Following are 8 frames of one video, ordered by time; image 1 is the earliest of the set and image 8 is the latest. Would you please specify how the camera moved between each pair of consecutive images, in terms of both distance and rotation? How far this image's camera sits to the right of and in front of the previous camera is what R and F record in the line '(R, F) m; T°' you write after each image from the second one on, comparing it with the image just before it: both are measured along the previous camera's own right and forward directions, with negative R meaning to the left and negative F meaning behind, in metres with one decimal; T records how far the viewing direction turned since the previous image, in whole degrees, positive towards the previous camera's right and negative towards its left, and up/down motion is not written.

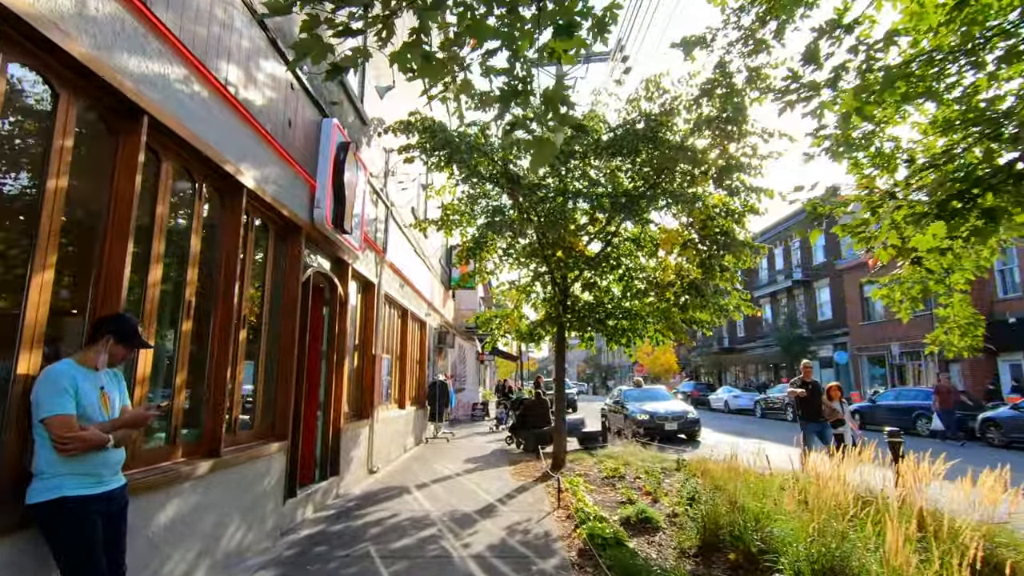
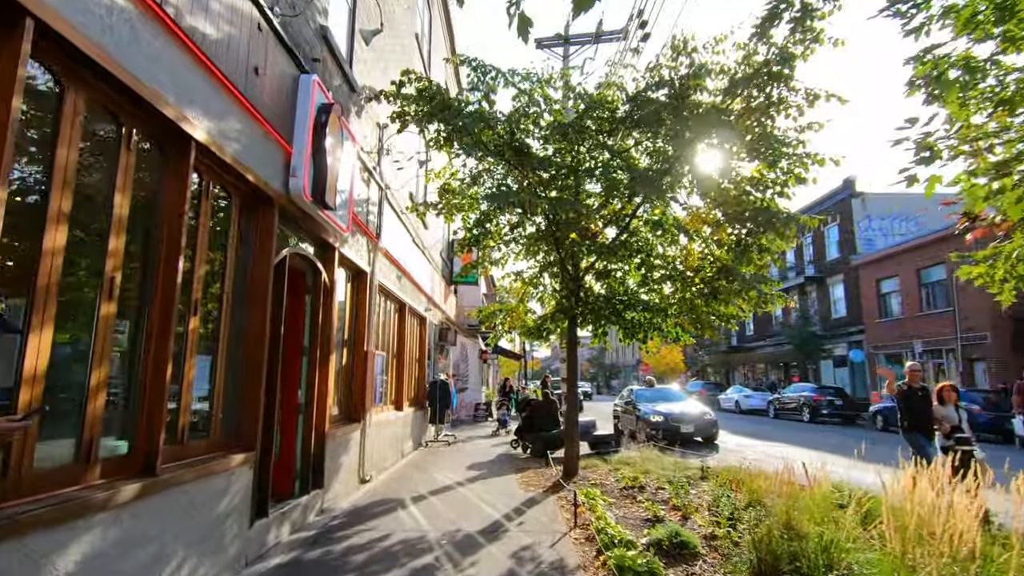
(-0.1, +1.0) m; 0°
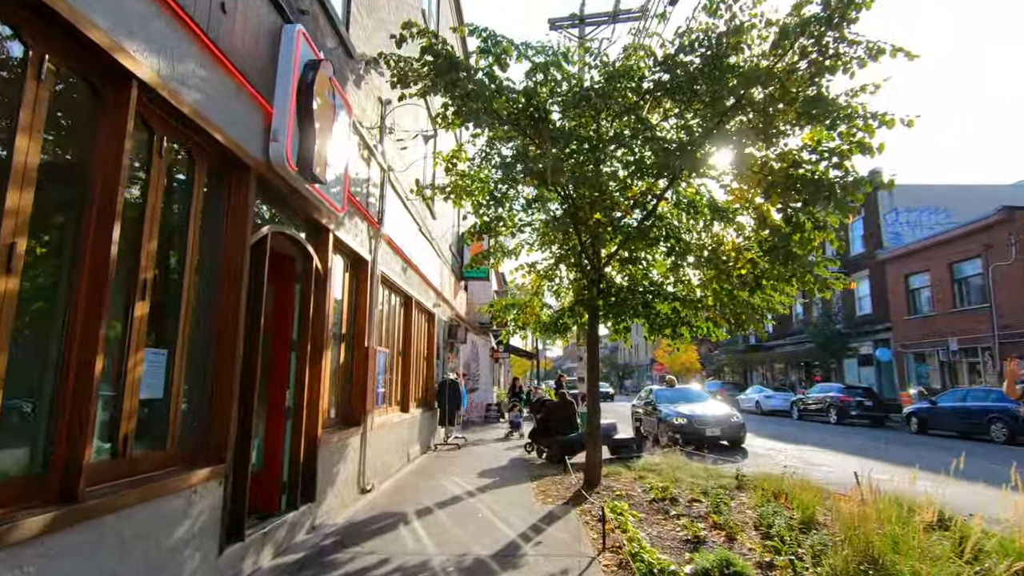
(-0.1, +0.8) m; -1°
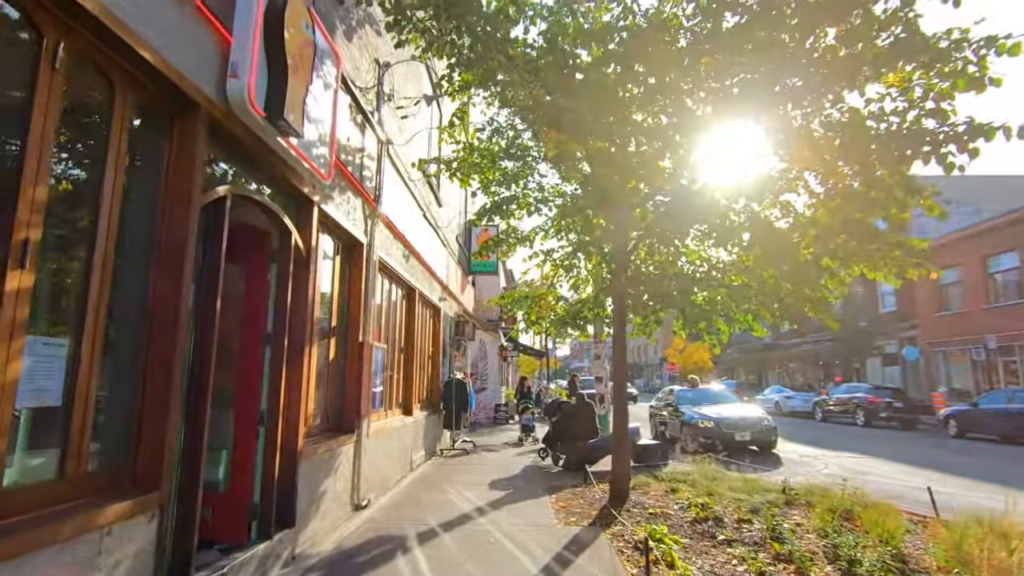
(-0.1, +1.0) m; -1°
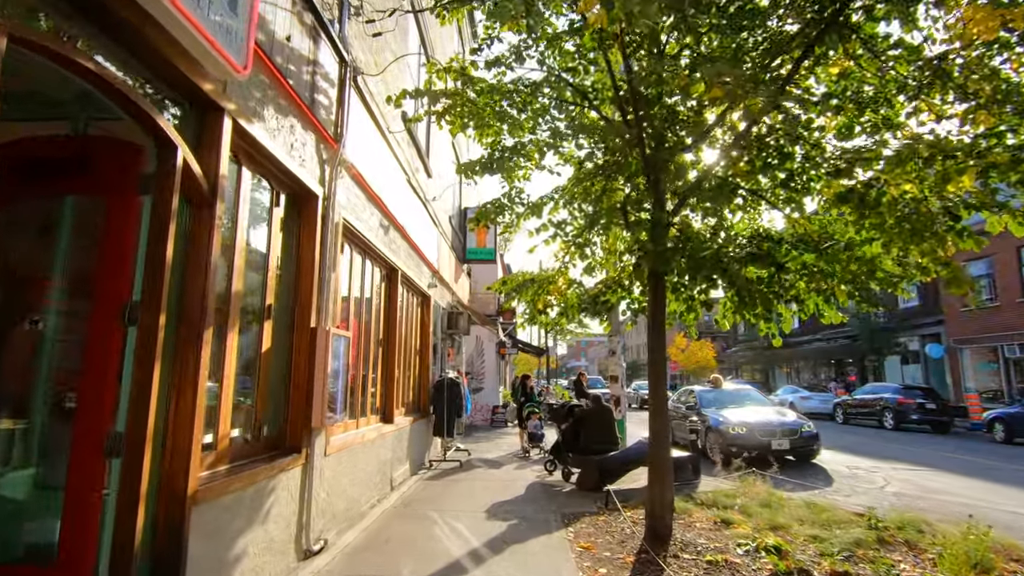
(-0.1, +1.8) m; 0°
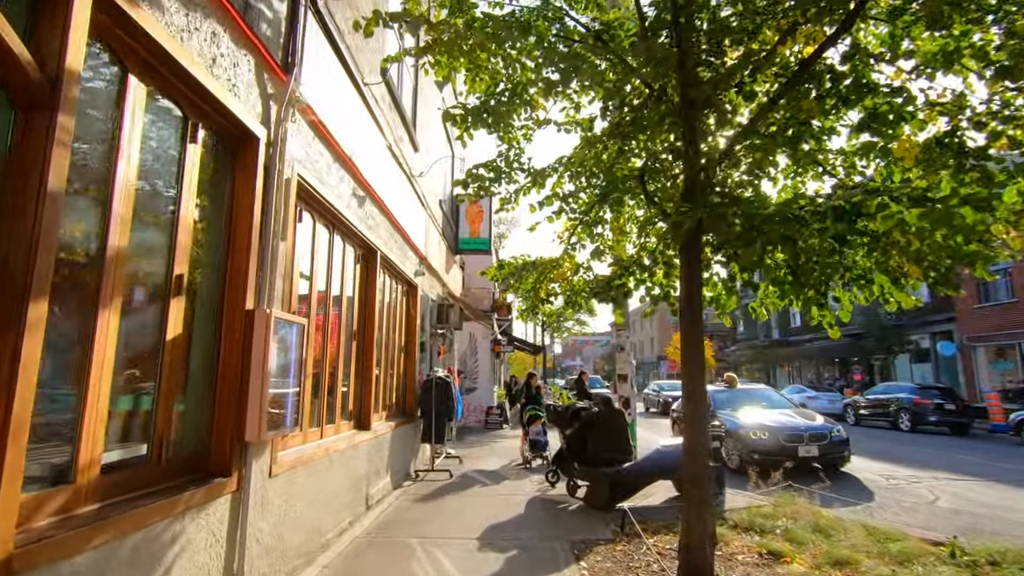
(0.0, +1.2) m; +1°
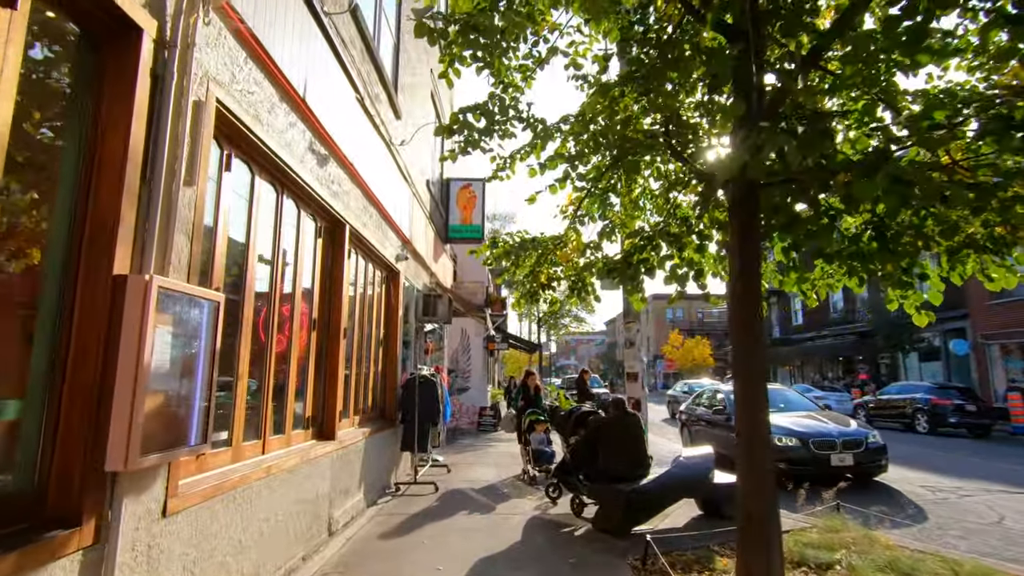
(0.0, +1.2) m; +1°
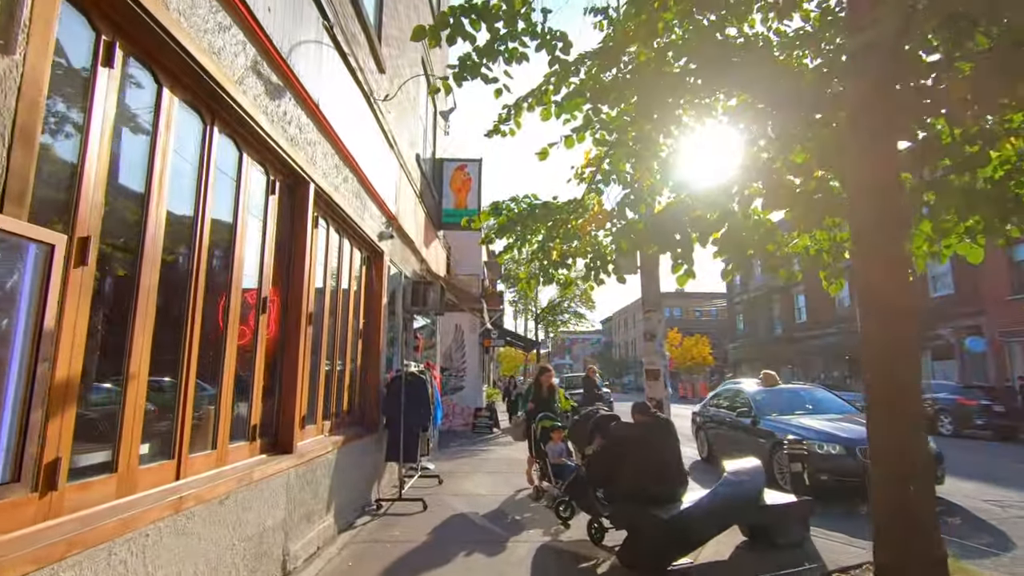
(-0.1, +1.2) m; +1°
